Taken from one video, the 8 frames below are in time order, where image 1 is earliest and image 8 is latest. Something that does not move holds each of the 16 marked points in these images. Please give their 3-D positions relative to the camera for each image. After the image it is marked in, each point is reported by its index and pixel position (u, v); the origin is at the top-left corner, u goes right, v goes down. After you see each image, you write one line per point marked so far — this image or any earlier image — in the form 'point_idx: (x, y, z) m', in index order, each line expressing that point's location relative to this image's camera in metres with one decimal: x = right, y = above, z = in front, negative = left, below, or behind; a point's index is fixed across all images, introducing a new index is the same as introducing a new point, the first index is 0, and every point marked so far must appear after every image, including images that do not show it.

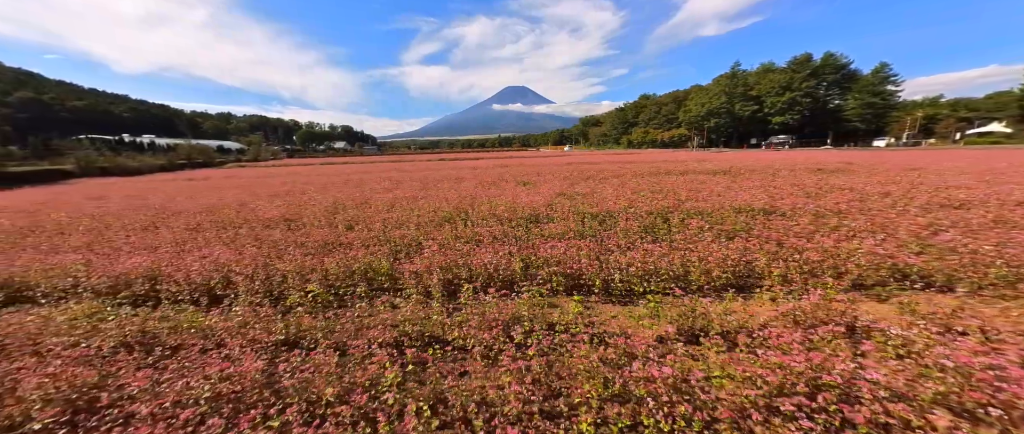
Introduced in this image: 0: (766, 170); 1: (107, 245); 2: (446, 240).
0: (+12.2, +2.3, +16.3) m
1: (-7.7, -0.5, +6.5) m
2: (-1.2, -0.4, +6.0) m
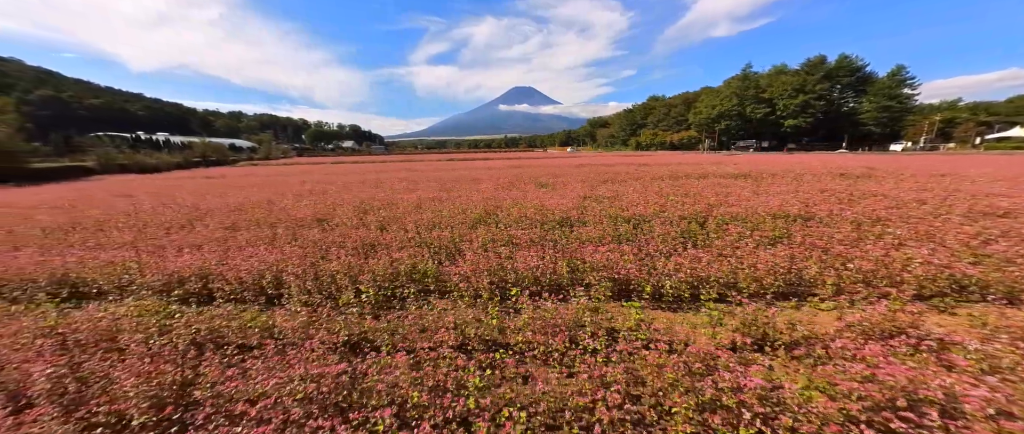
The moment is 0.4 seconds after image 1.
0: (+13.1, +2.1, +16.1) m
1: (-7.0, -0.5, +6.6) m
2: (-0.5, -0.5, +6.0) m
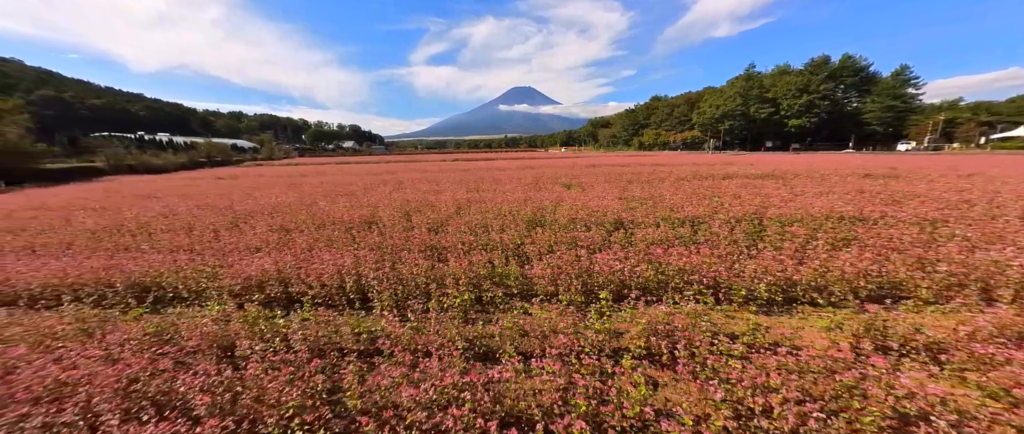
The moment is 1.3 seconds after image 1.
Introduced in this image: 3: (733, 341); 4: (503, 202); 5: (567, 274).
0: (+14.3, +2.0, +16.1) m
1: (-5.9, -0.6, +6.6) m
2: (+0.7, -0.5, +6.0) m
3: (+2.1, -1.2, +3.2) m
4: (-0.3, +0.4, +10.3) m
5: (+0.8, -0.8, +4.8) m
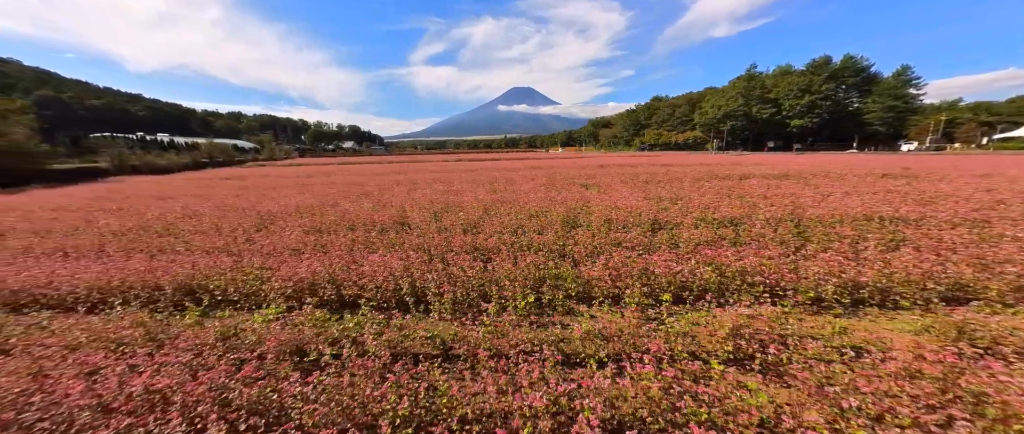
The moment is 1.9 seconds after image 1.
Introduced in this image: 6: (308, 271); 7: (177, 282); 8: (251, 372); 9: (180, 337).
0: (+15.0, +2.0, +16.0) m
1: (-5.1, -0.6, +6.5) m
2: (+1.5, -0.5, +5.9) m
3: (+2.9, -1.2, +3.1) m
4: (+0.5, +0.4, +10.2) m
5: (+1.6, -0.8, +4.7) m
6: (-3.1, -0.8, +5.1) m
7: (-4.8, -1.0, +4.9) m
8: (-2.1, -1.3, +2.8) m
9: (-3.4, -1.2, +3.4) m
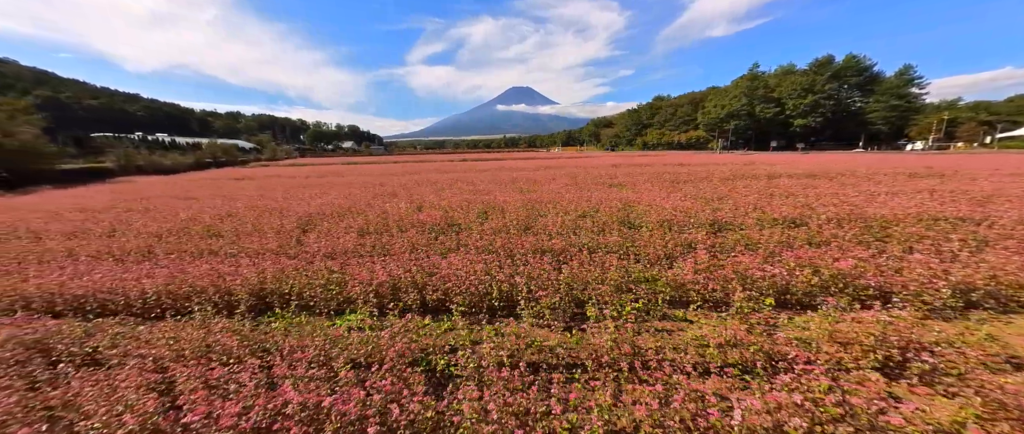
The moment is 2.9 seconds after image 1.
0: (+16.2, +2.1, +15.9) m
1: (-3.9, -0.6, +6.2) m
2: (+2.6, -0.5, +5.7) m
3: (+4.1, -1.2, +2.9) m
4: (+1.6, +0.4, +10.1) m
5: (+2.8, -0.8, +4.5) m
6: (-1.9, -0.8, +4.9) m
7: (-3.6, -1.0, +4.7) m
8: (-0.9, -1.3, +2.6) m
9: (-2.2, -1.3, +3.2) m
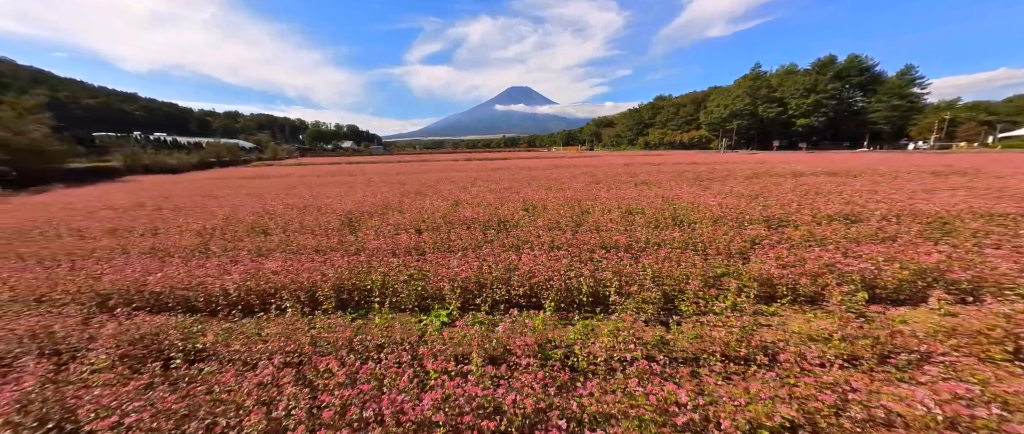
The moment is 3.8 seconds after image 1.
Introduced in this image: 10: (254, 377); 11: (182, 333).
0: (+17.3, +2.2, +15.9) m
1: (-2.8, -0.5, +6.2) m
2: (+3.8, -0.4, +5.7) m
3: (+5.2, -1.1, +2.9) m
4: (+2.8, +0.5, +10.0) m
5: (+3.9, -0.8, +4.5) m
6: (-0.8, -0.8, +4.9) m
7: (-2.5, -0.9, +4.6) m
8: (+0.2, -1.2, +2.6) m
9: (-1.0, -1.2, +3.2) m
10: (-2.0, -1.3, +2.6) m
11: (-3.4, -1.2, +3.5) m
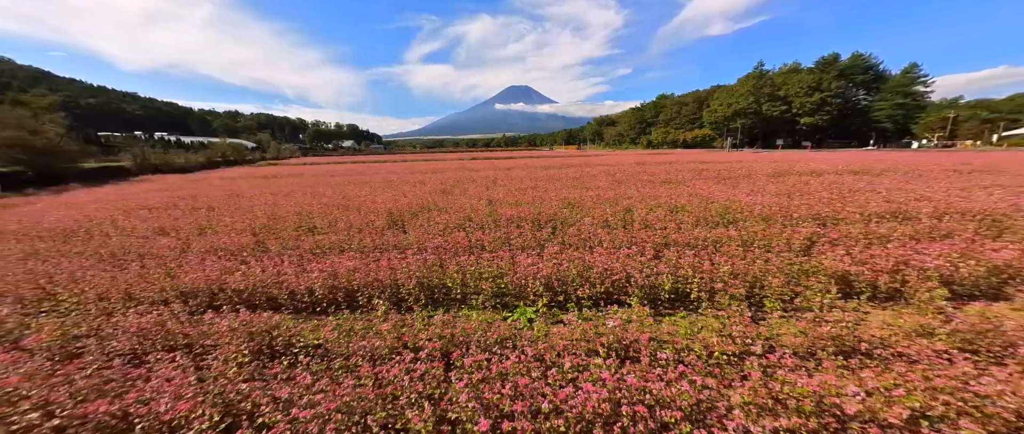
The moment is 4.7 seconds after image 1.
0: (+18.3, +2.2, +16.0) m
1: (-1.7, -0.5, +6.3) m
2: (+4.9, -0.4, +5.8) m
3: (+6.3, -1.1, +3.0) m
4: (+3.9, +0.5, +10.1) m
5: (+5.0, -0.7, +4.6) m
6: (+0.3, -0.7, +4.9) m
7: (-1.4, -0.9, +4.7) m
8: (+1.3, -1.2, +2.6) m
9: (+0.1, -1.2, +3.3) m
10: (-0.9, -1.2, +2.7) m
11: (-2.3, -1.2, +3.5) m
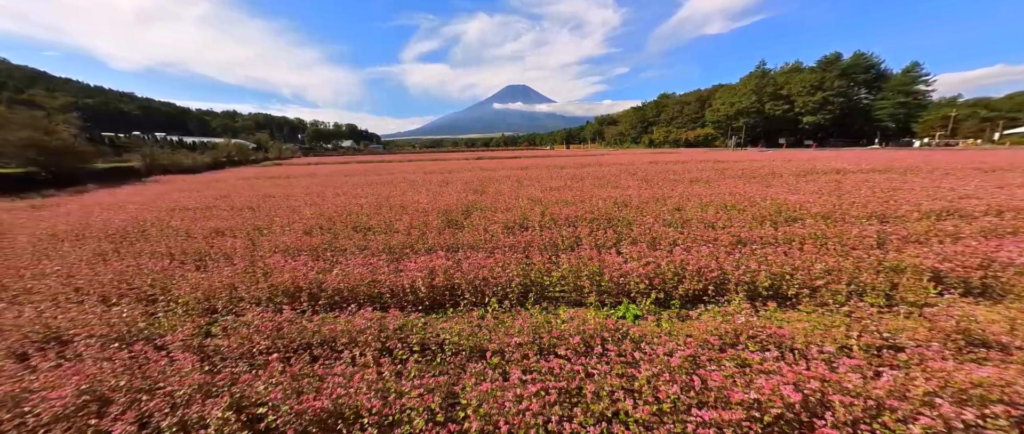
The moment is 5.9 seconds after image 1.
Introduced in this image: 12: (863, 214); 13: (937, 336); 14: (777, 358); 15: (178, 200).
0: (+19.7, +2.3, +16.1) m
1: (-0.3, -0.5, +6.3) m
2: (+6.3, -0.4, +5.9) m
3: (+7.7, -1.1, +3.1) m
4: (+5.2, +0.6, +10.2) m
5: (+6.4, -0.7, +4.7) m
6: (+1.7, -0.7, +5.0) m
7: (0.0, -0.9, +4.8) m
8: (+2.7, -1.2, +2.7) m
9: (+1.5, -1.2, +3.4) m
10: (+0.5, -1.2, +2.8) m
11: (-0.9, -1.2, +3.6) m
12: (+7.7, +0.1, +7.4) m
13: (+4.0, -1.1, +3.2) m
14: (+2.2, -1.2, +2.8) m
15: (-13.8, +0.7, +13.9) m
